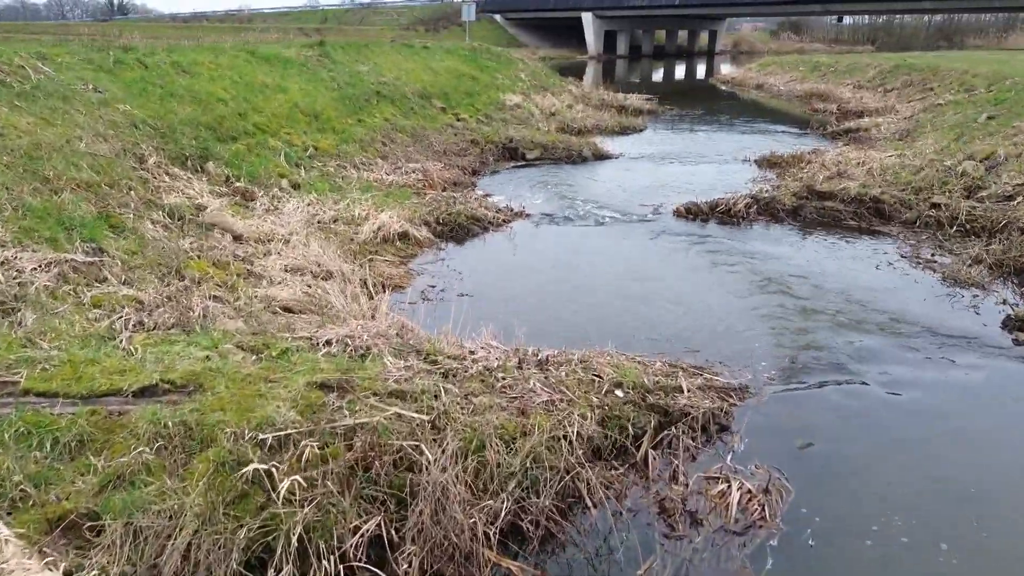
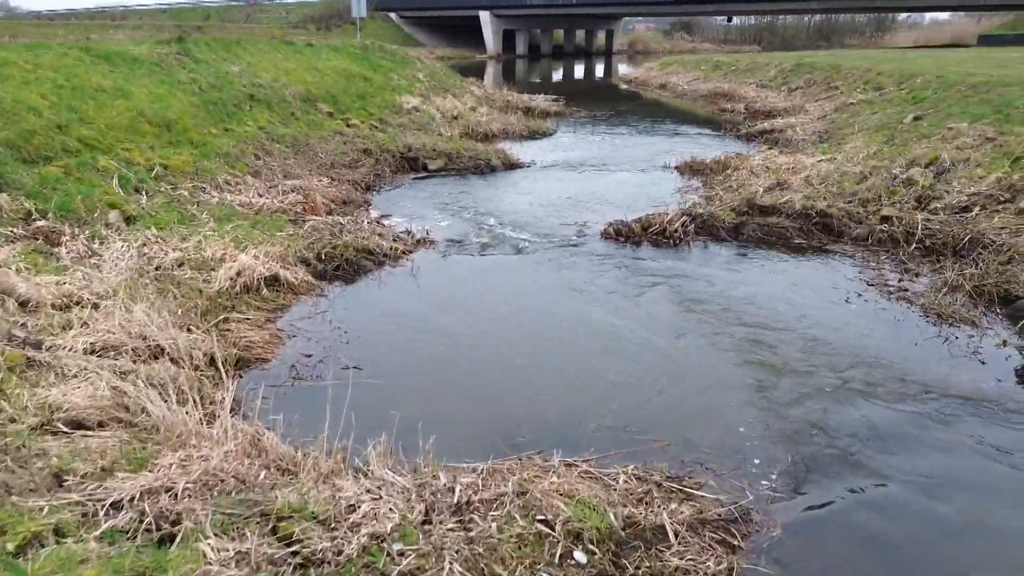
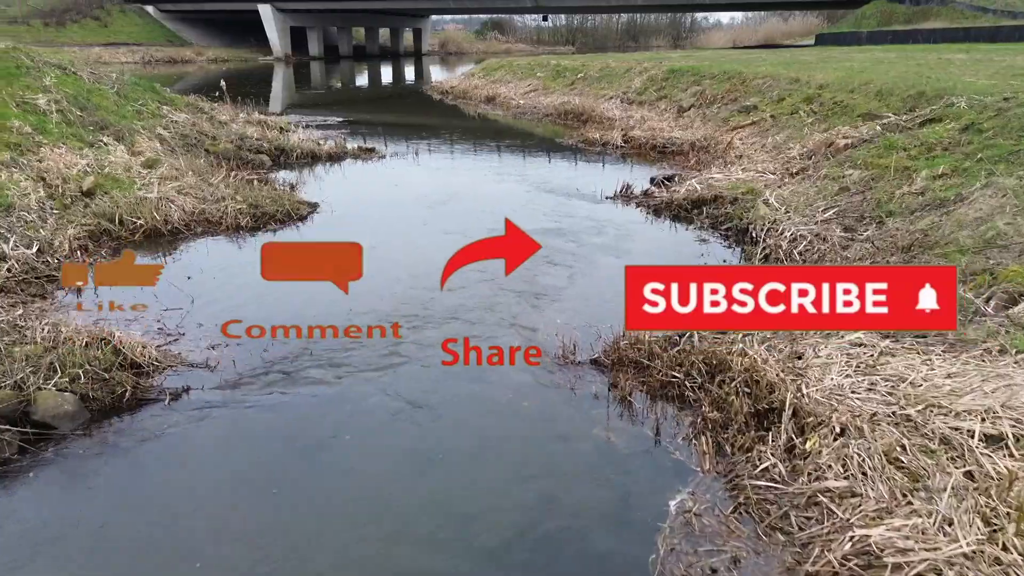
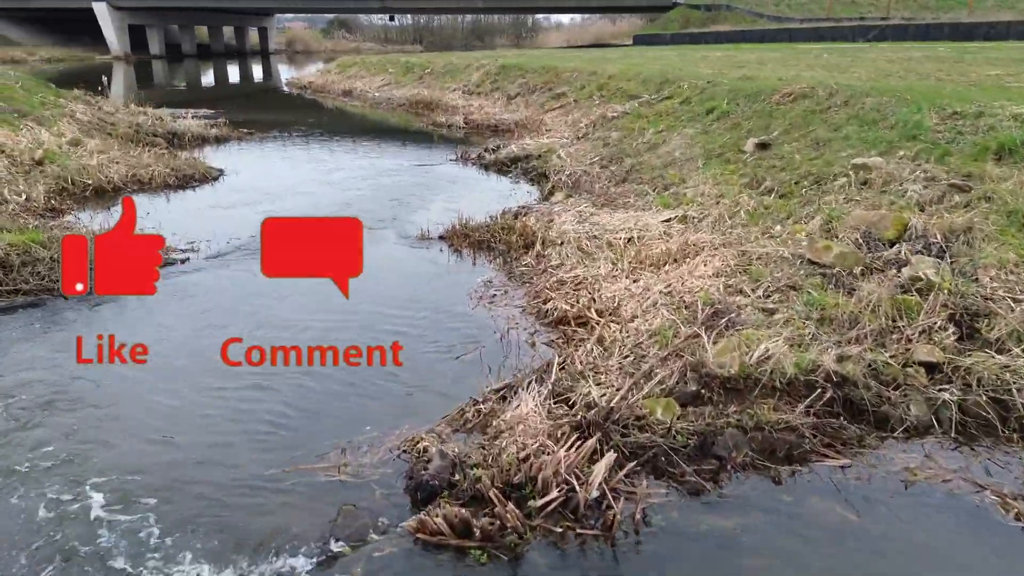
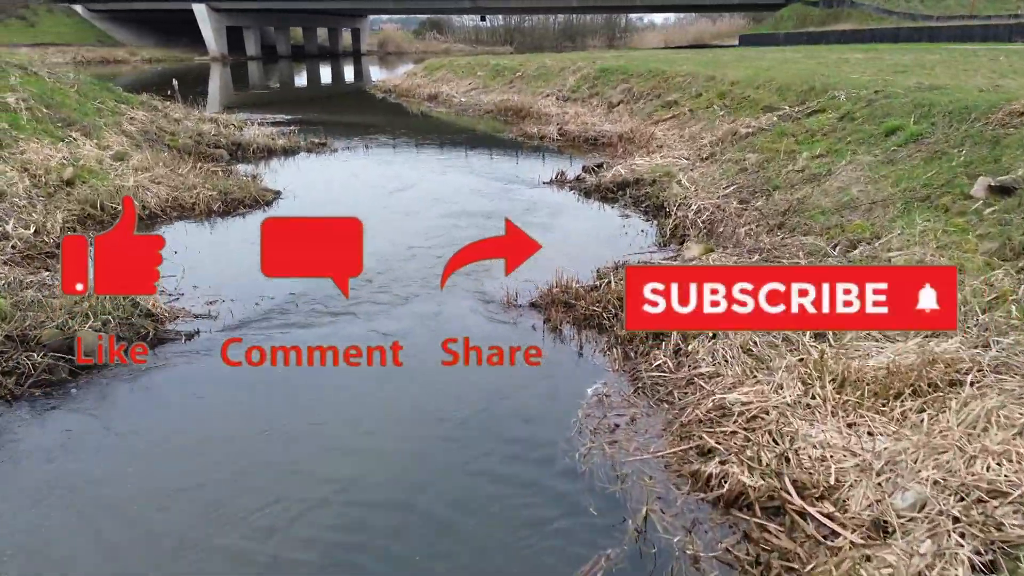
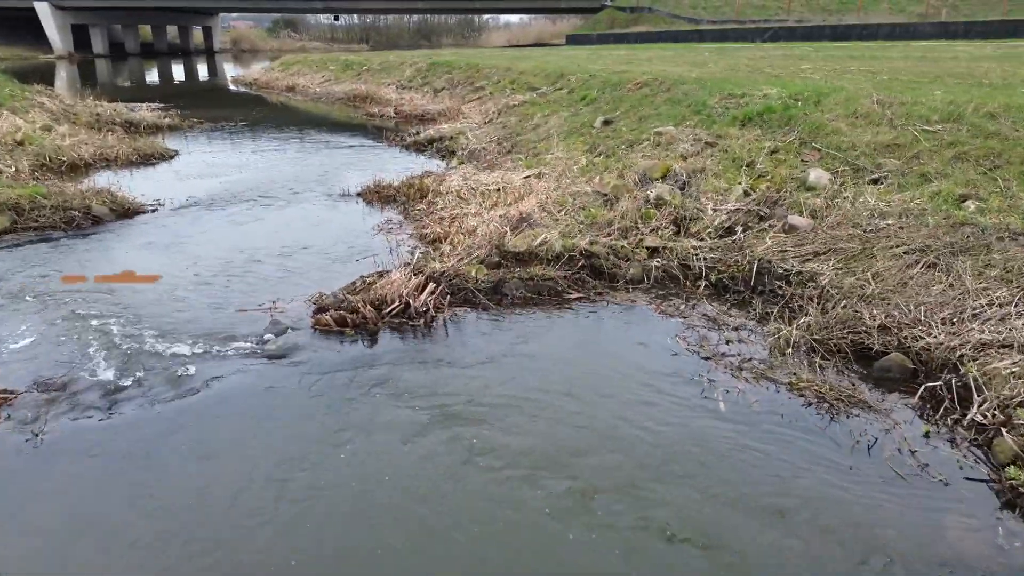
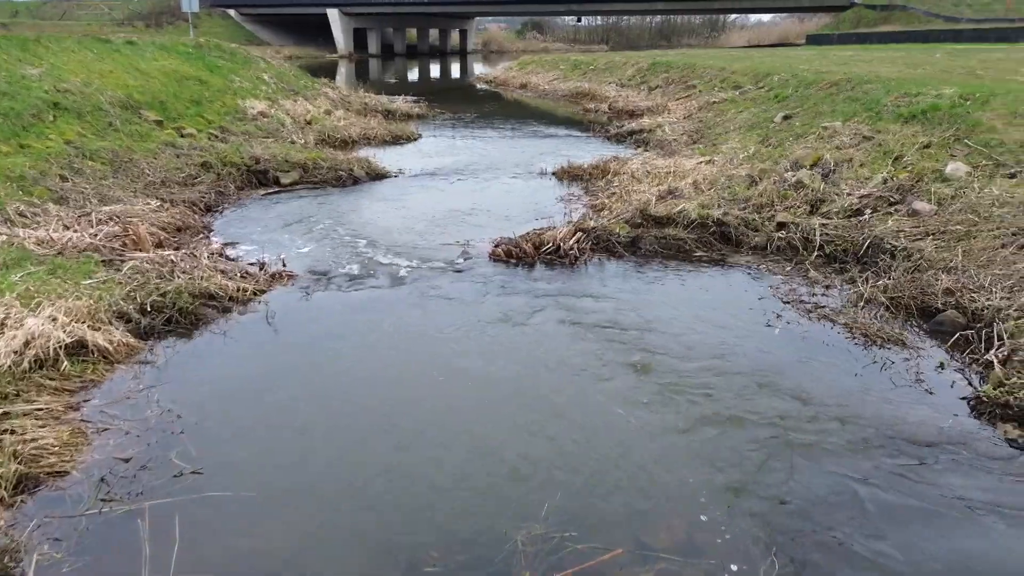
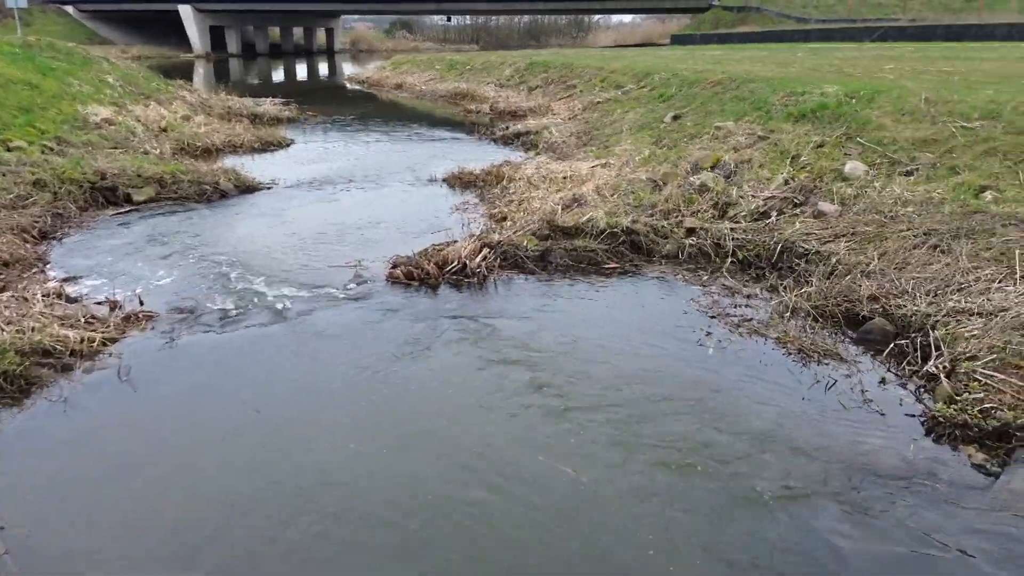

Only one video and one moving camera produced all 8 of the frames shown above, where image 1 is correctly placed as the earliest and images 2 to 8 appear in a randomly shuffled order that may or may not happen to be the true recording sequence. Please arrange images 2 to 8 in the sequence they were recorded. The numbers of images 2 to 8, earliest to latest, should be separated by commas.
2, 7, 8, 6, 4, 5, 3
